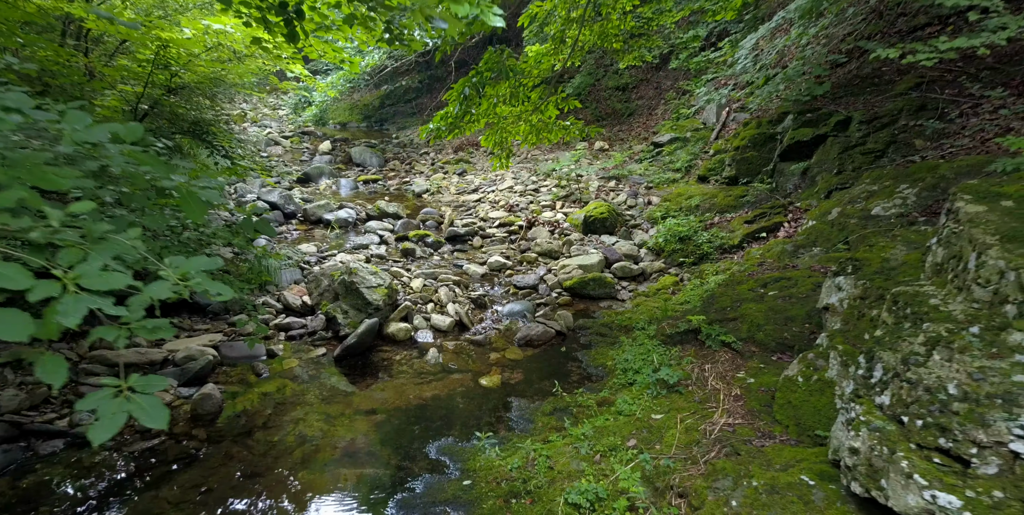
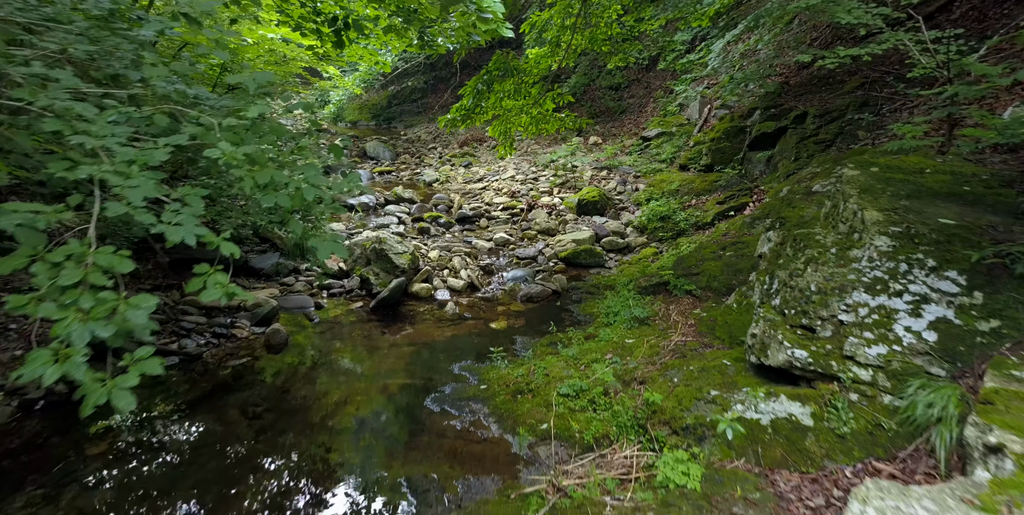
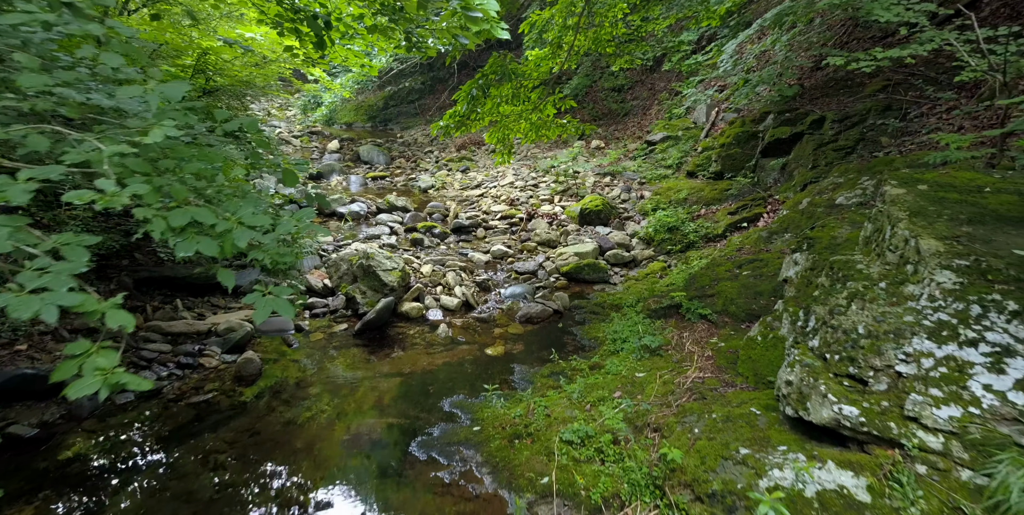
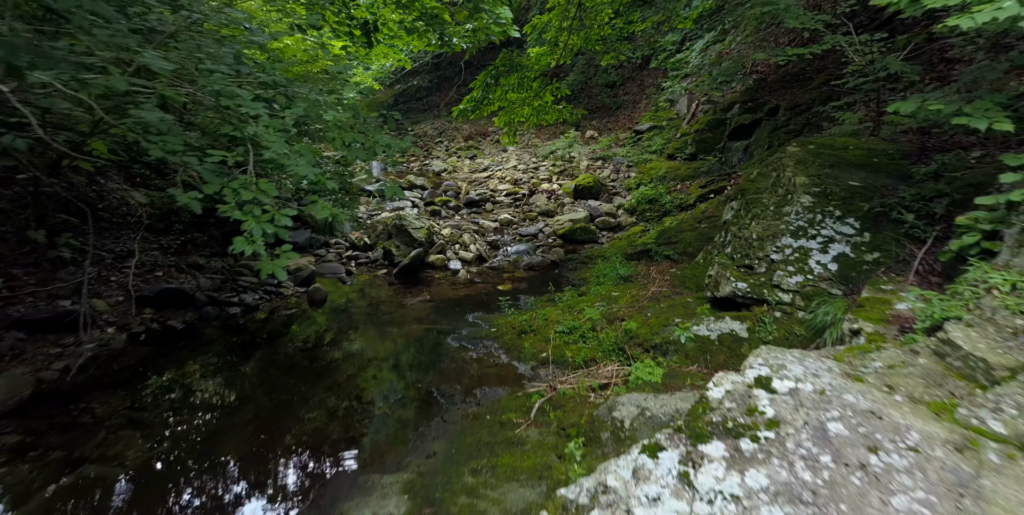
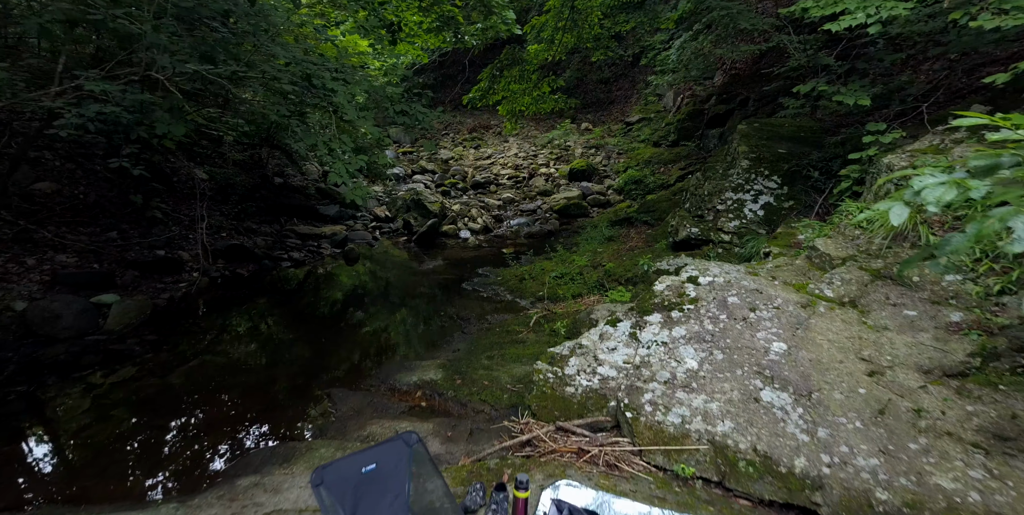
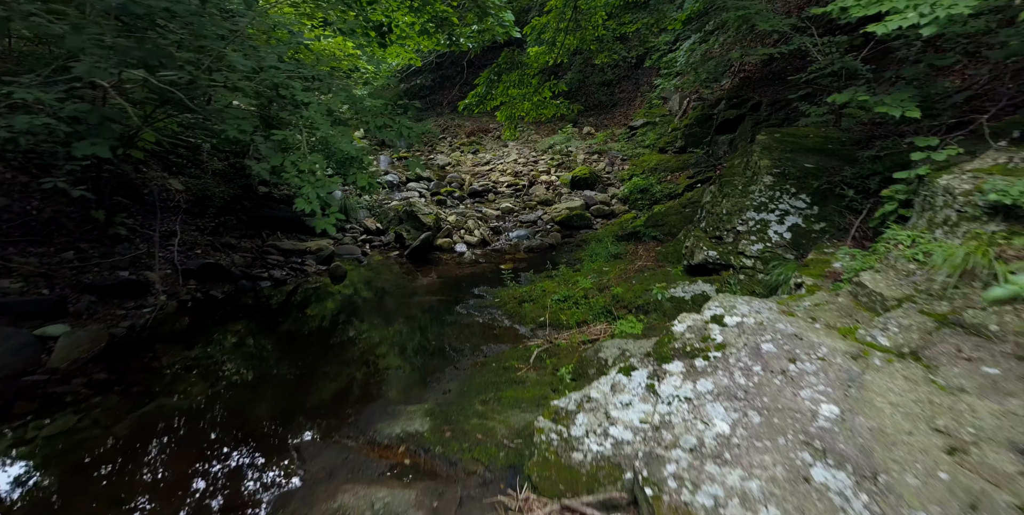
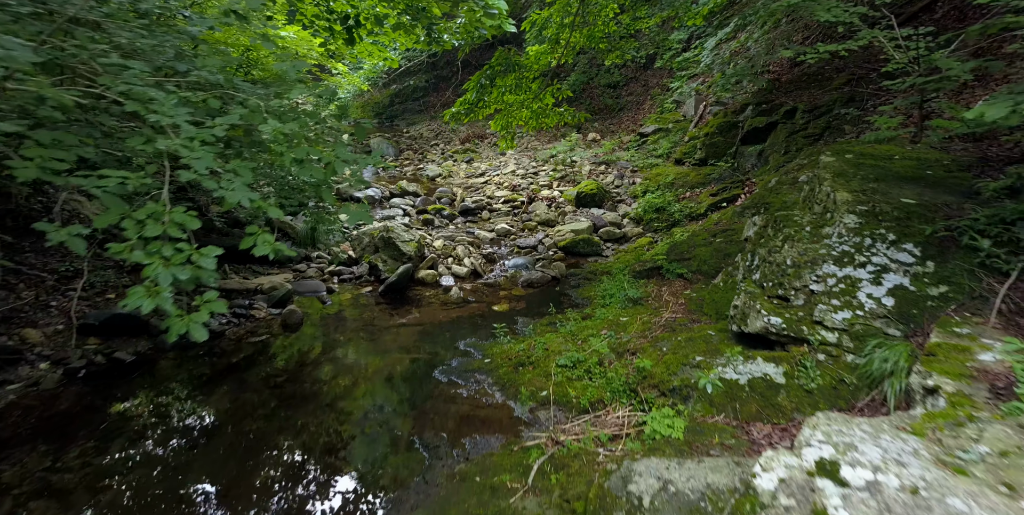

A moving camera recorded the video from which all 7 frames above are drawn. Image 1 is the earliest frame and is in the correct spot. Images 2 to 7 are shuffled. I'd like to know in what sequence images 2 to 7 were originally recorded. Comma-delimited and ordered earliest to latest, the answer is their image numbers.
3, 2, 7, 4, 6, 5
